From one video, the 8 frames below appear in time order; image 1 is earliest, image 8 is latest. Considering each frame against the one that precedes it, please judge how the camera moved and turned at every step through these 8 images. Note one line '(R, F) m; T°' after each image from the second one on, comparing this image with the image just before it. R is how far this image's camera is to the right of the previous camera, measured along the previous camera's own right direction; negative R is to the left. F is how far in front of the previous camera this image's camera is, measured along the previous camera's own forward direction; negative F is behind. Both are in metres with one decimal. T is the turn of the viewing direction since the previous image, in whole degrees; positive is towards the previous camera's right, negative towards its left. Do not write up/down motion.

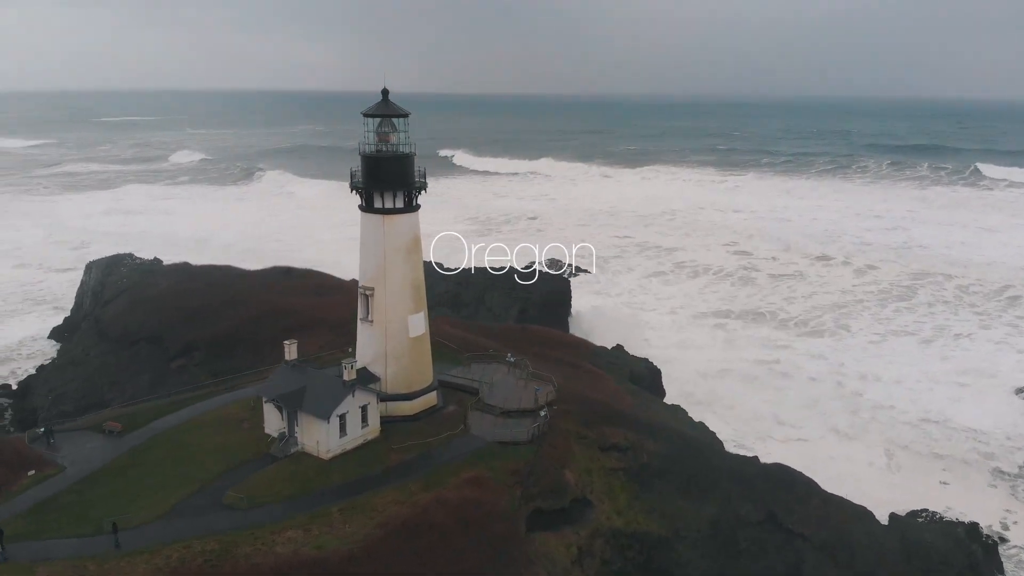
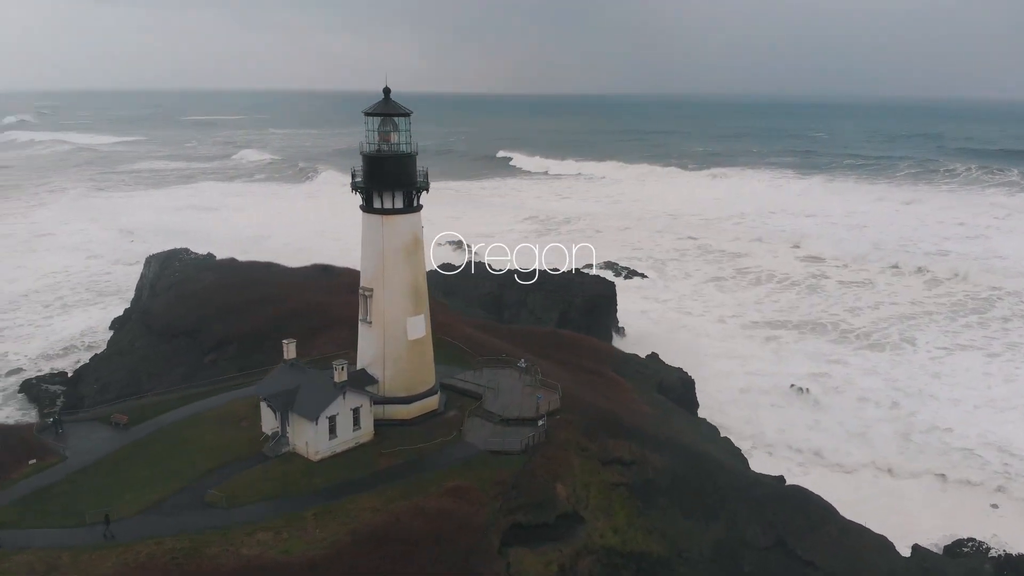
(+1.5, +0.5) m; -5°
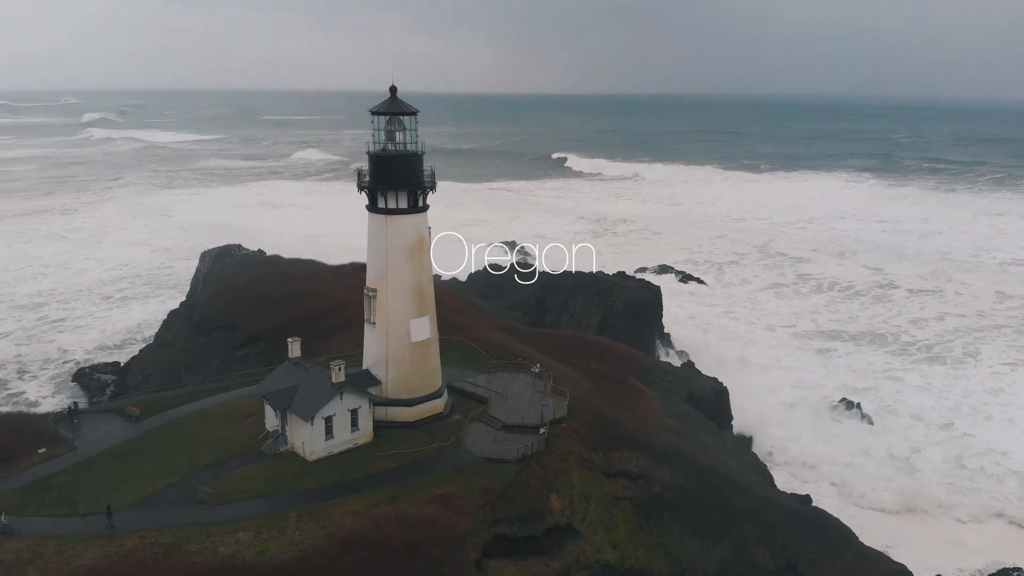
(+1.2, +0.4) m; -5°
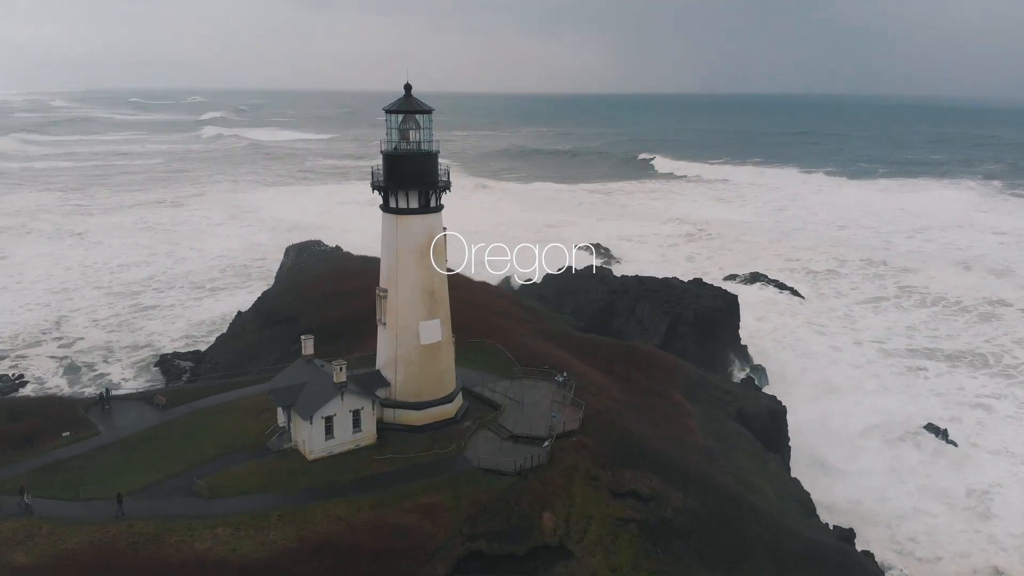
(+1.8, +0.7) m; -8°
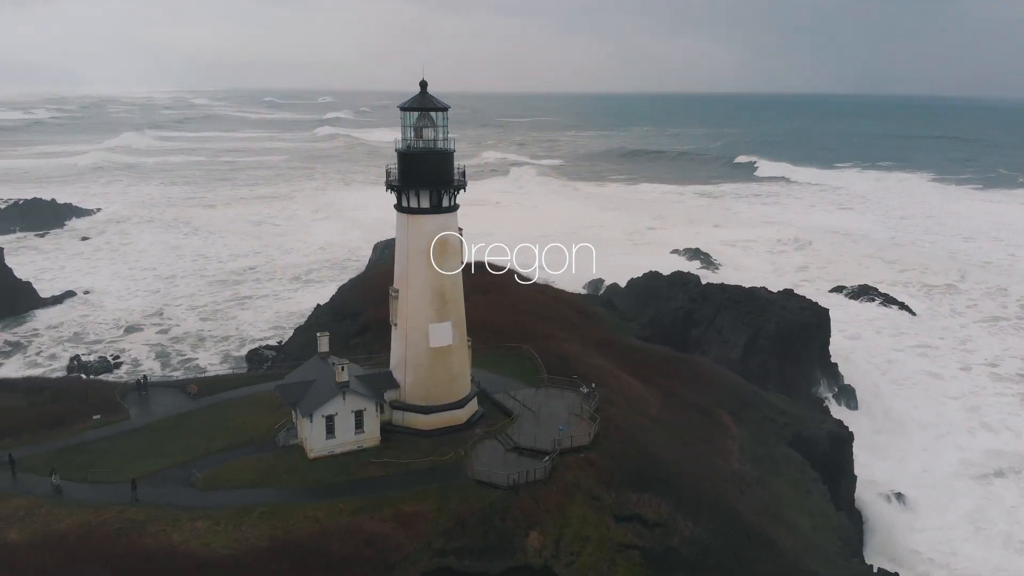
(+2.0, +0.7) m; -9°
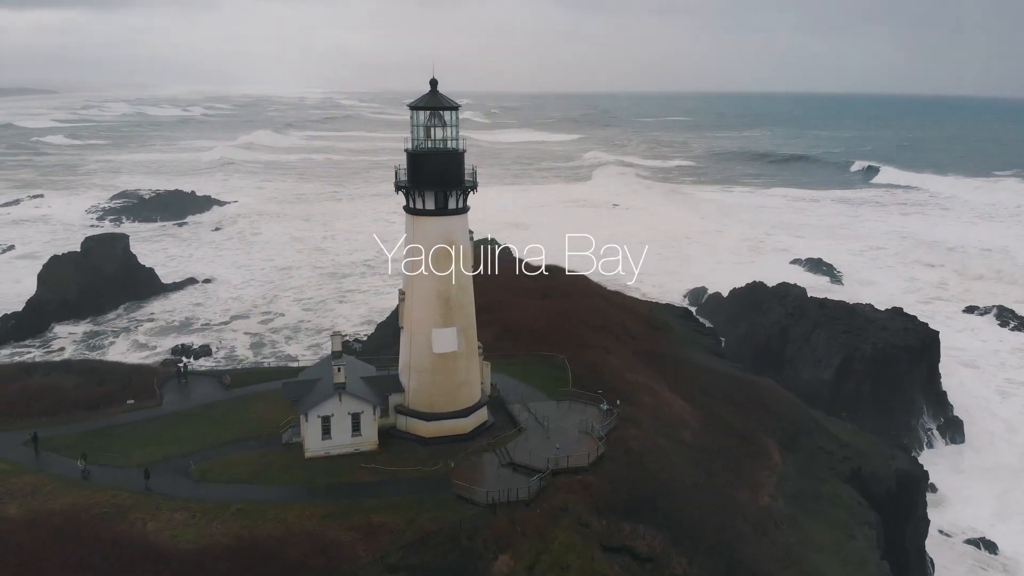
(+2.3, +0.9) m; -10°
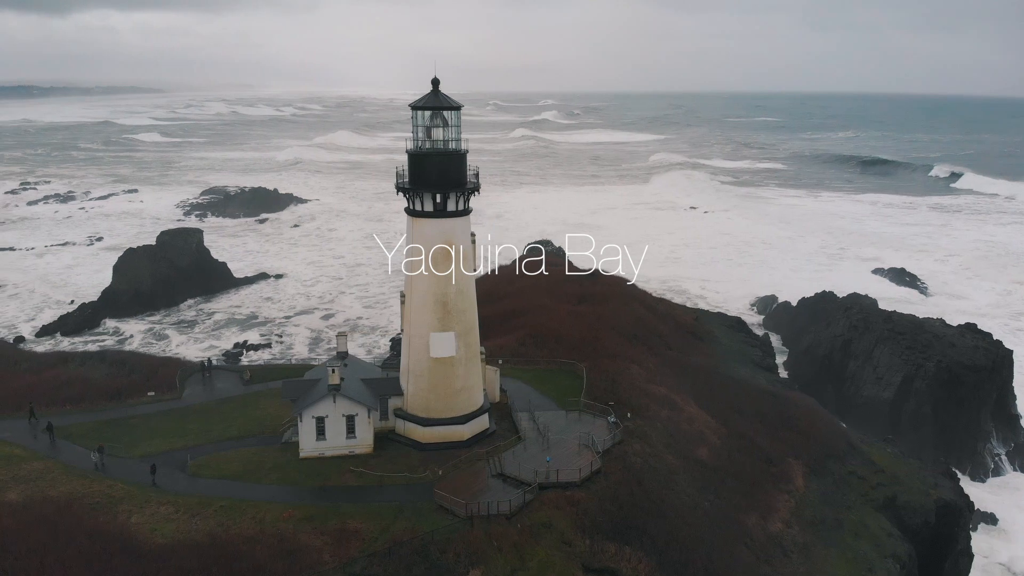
(+1.5, +0.5) m; -6°
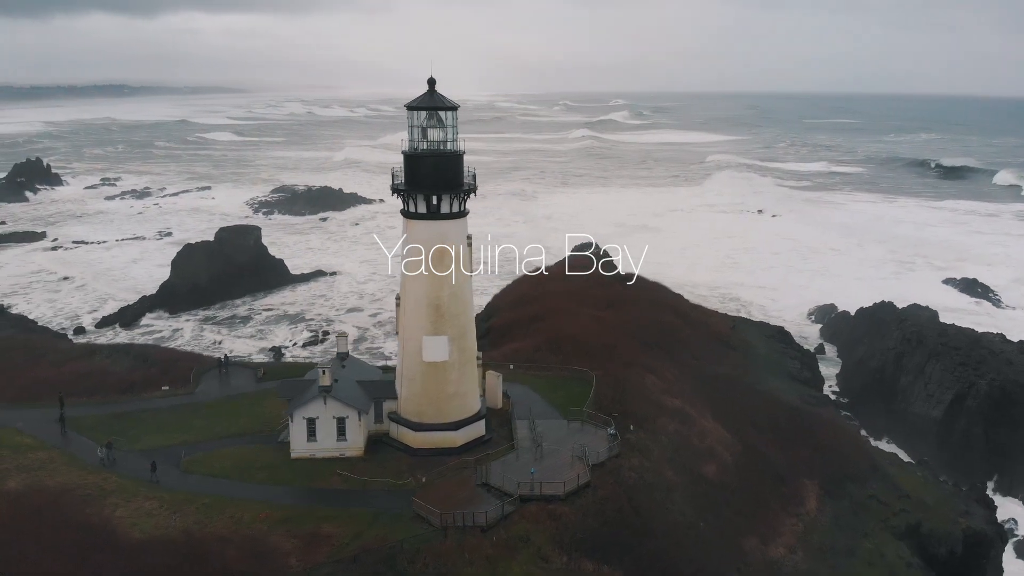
(+1.4, +0.4) m; -5°
